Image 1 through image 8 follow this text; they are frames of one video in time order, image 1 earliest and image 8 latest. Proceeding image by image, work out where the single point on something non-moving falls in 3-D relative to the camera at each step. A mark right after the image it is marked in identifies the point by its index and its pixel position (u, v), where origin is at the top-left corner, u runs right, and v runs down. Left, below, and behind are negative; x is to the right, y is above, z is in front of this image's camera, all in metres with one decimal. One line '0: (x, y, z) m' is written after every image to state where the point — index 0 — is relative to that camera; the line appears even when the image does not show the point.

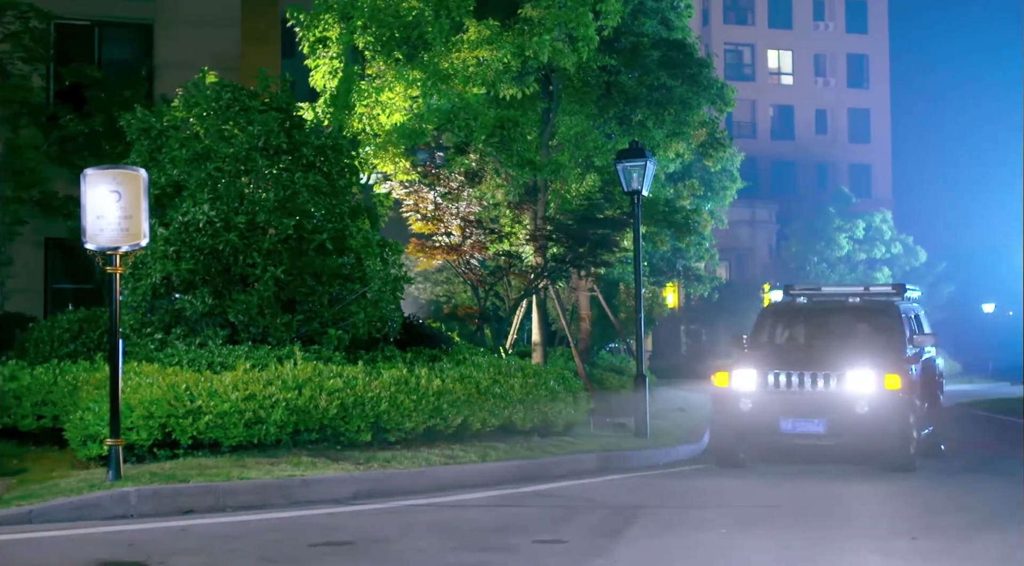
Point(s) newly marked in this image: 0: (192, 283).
0: (-3.4, 0.0, +13.6) m
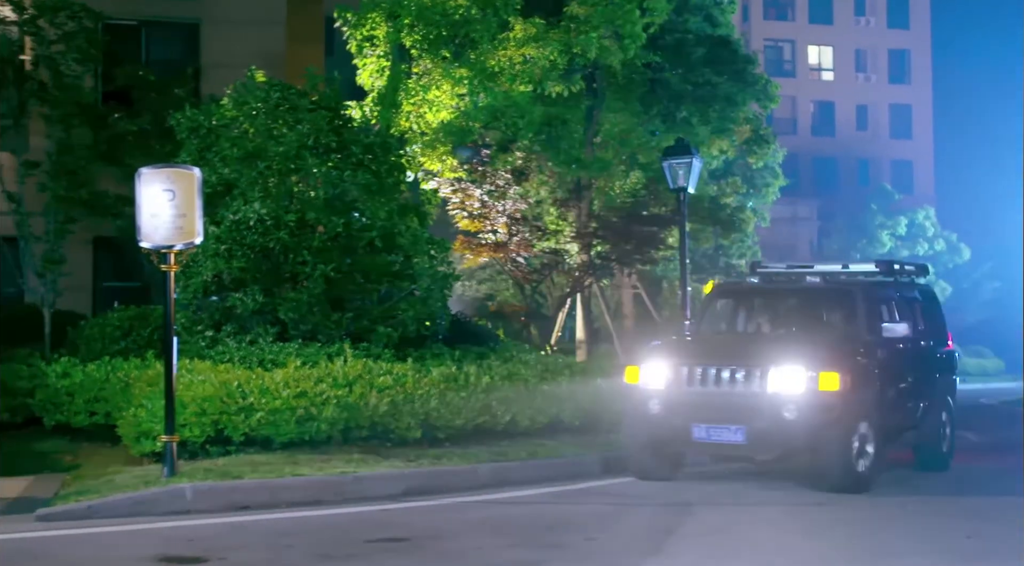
0: (-2.9, 0.0, +13.7) m
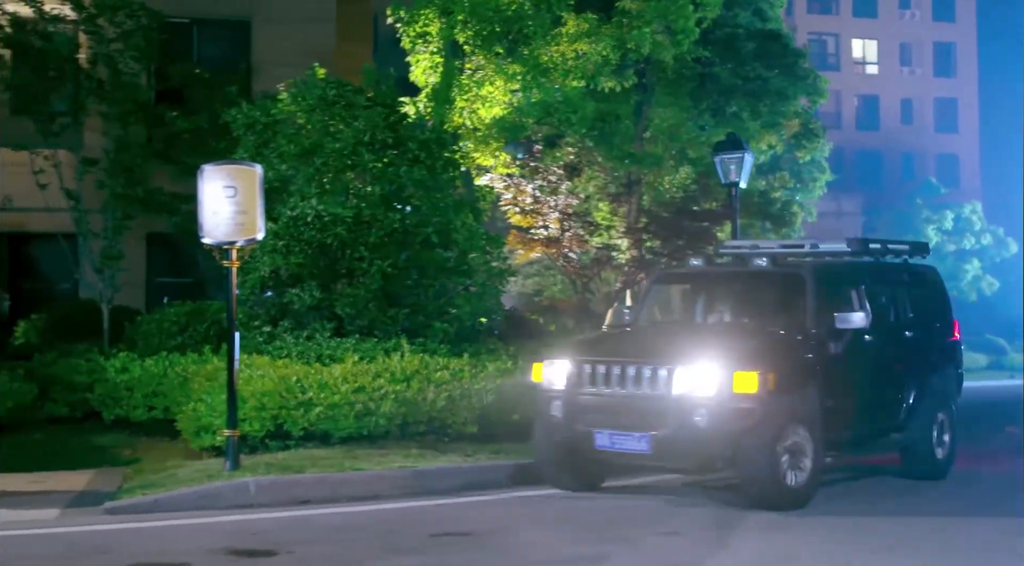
0: (-2.3, +0.1, +13.8) m
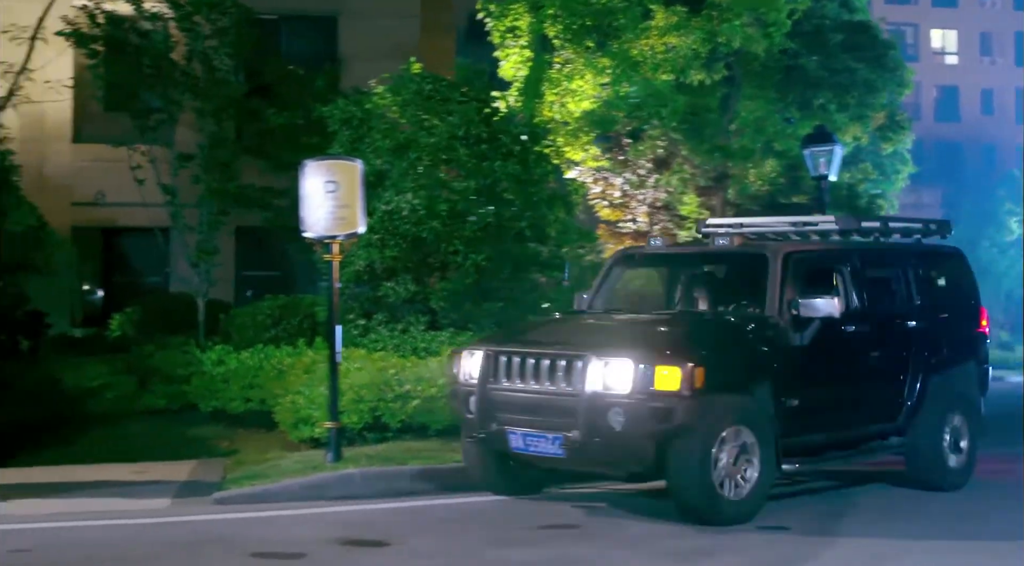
0: (-1.3, +0.1, +13.9) m
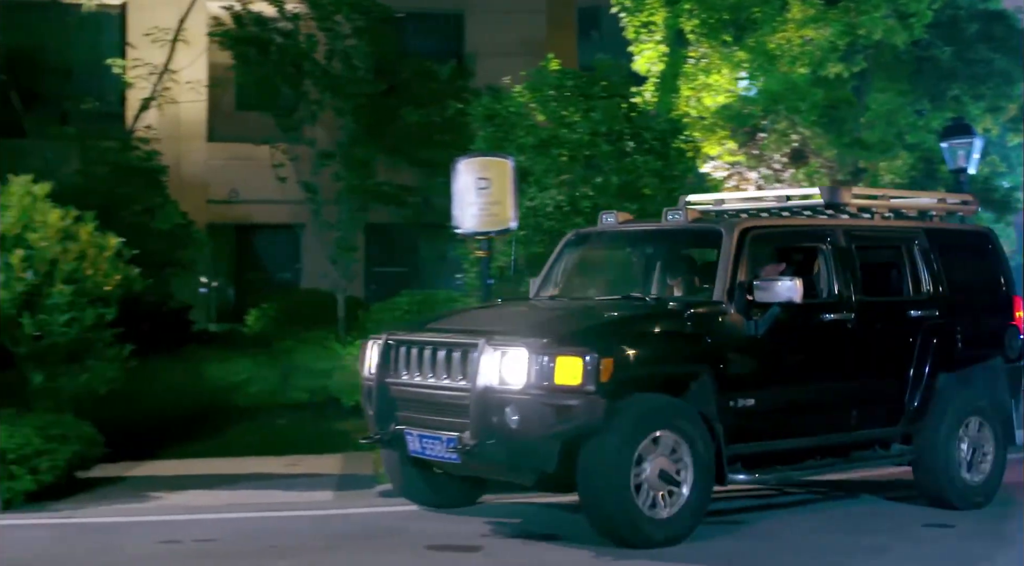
0: (+0.3, +0.2, +14.0) m
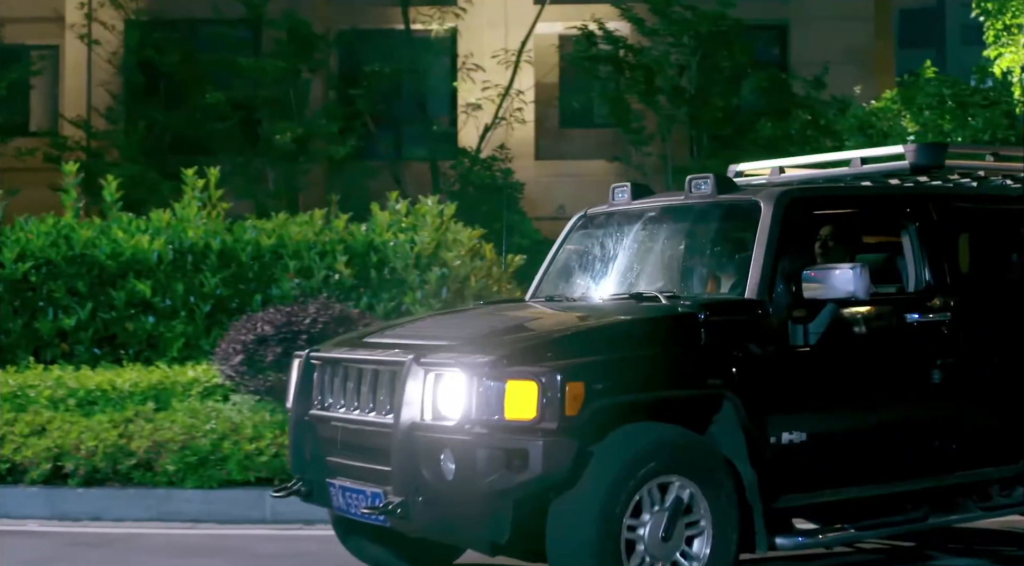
0: (+4.3, 0.0, +13.6) m
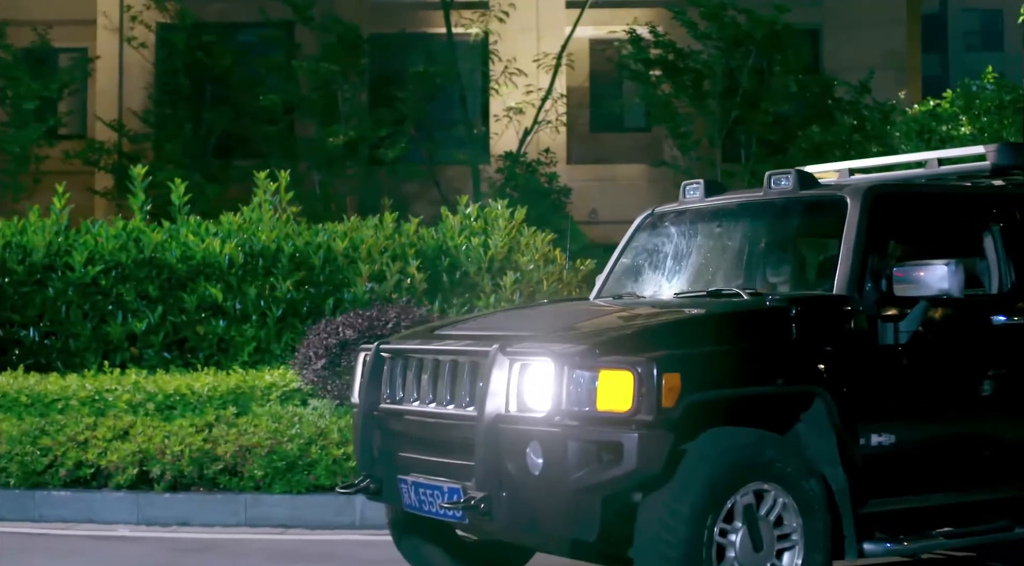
0: (+4.9, 0.0, +13.6) m
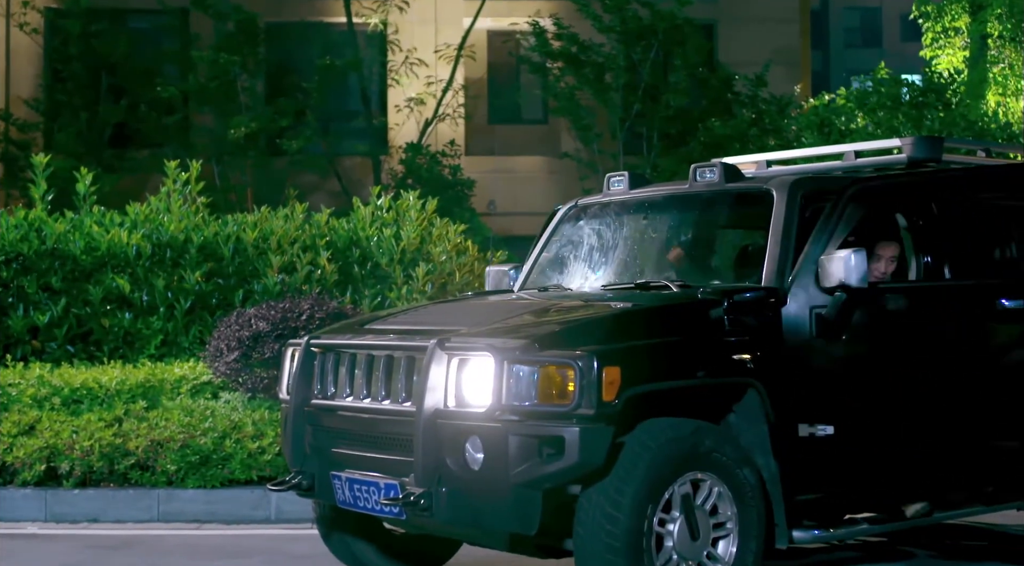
0: (+3.9, +0.1, +14.1) m
